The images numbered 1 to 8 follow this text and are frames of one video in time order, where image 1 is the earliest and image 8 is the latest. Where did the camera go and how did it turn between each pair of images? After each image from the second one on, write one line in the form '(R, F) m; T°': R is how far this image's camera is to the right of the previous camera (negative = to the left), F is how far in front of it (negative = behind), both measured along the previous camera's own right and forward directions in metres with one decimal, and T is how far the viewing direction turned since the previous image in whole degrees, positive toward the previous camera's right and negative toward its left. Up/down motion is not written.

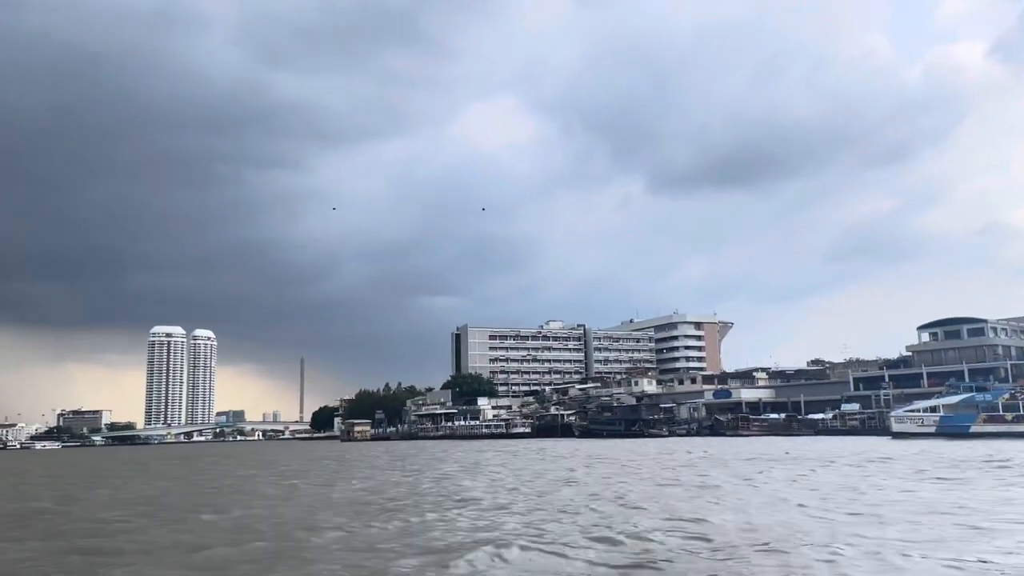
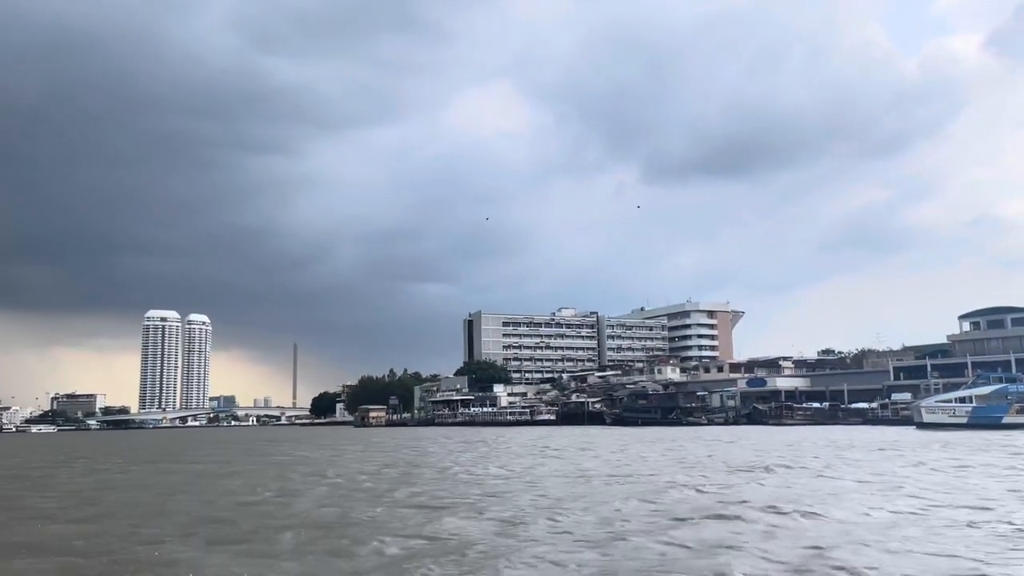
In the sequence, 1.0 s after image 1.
(-4.9, +1.8) m; +1°
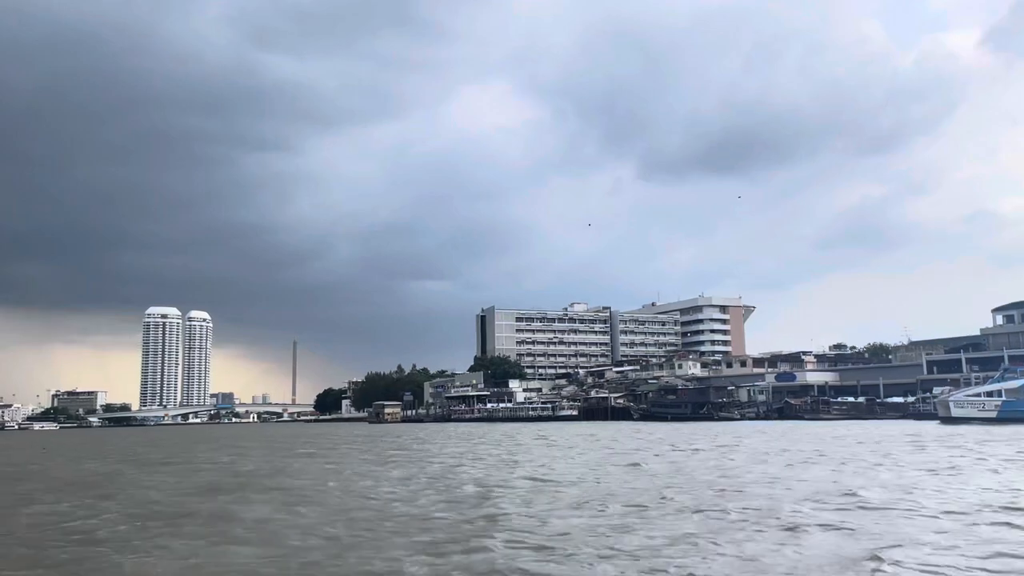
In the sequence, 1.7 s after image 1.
(-3.5, +1.1) m; 0°
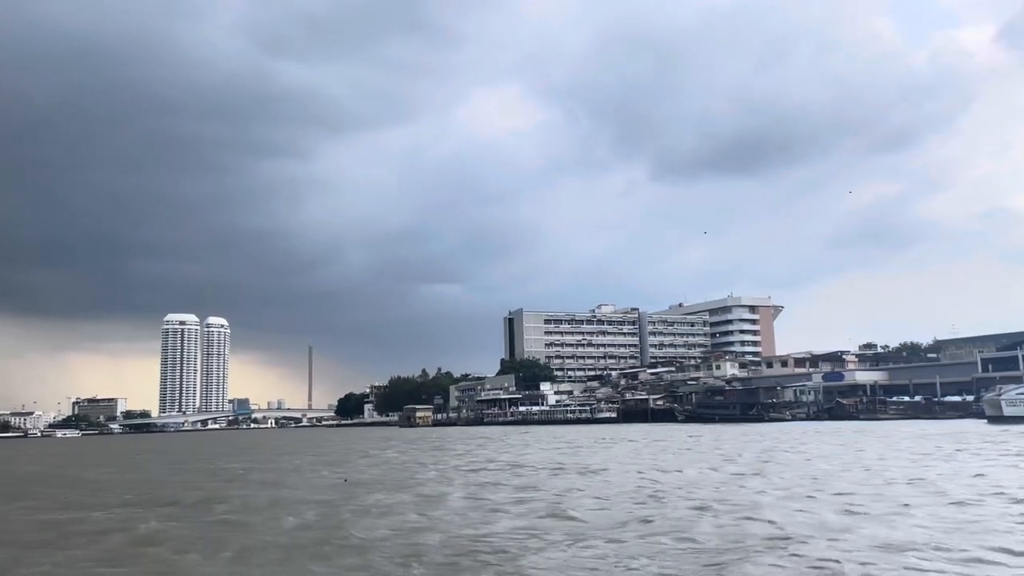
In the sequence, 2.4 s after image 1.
(-3.4, +1.2) m; -1°
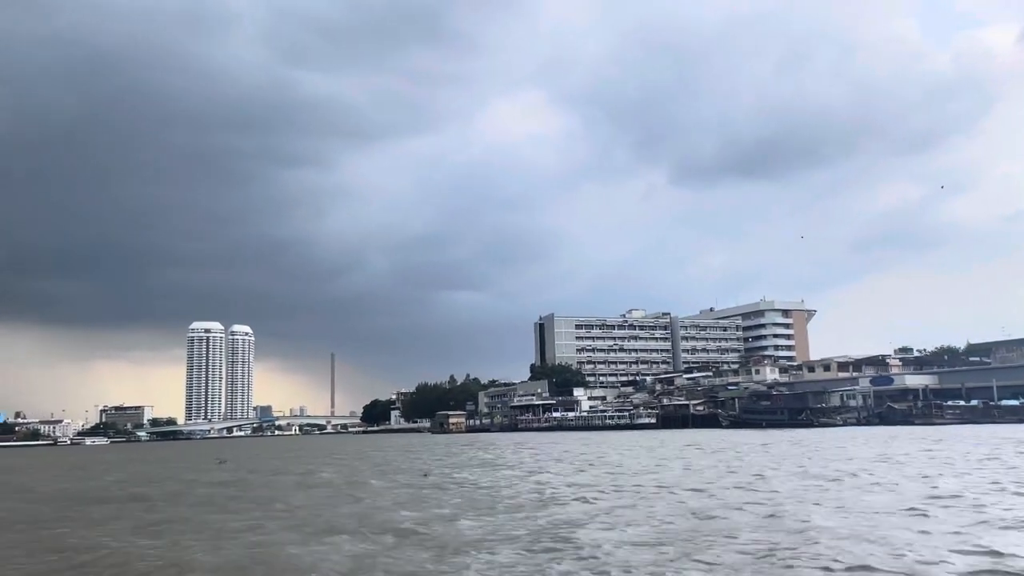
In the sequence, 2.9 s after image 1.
(-2.4, +1.1) m; -1°
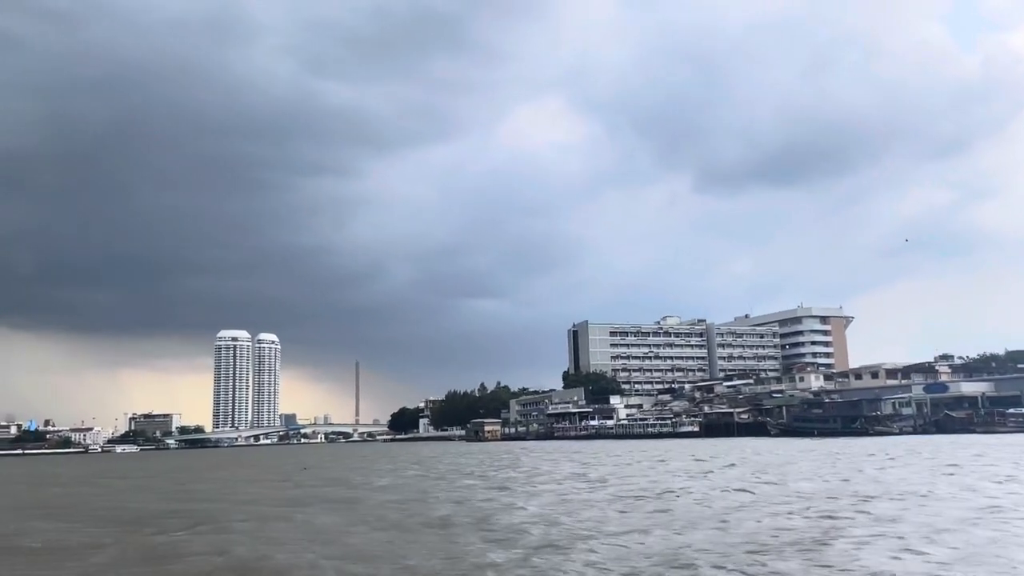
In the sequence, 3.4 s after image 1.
(-2.5, +1.1) m; -2°
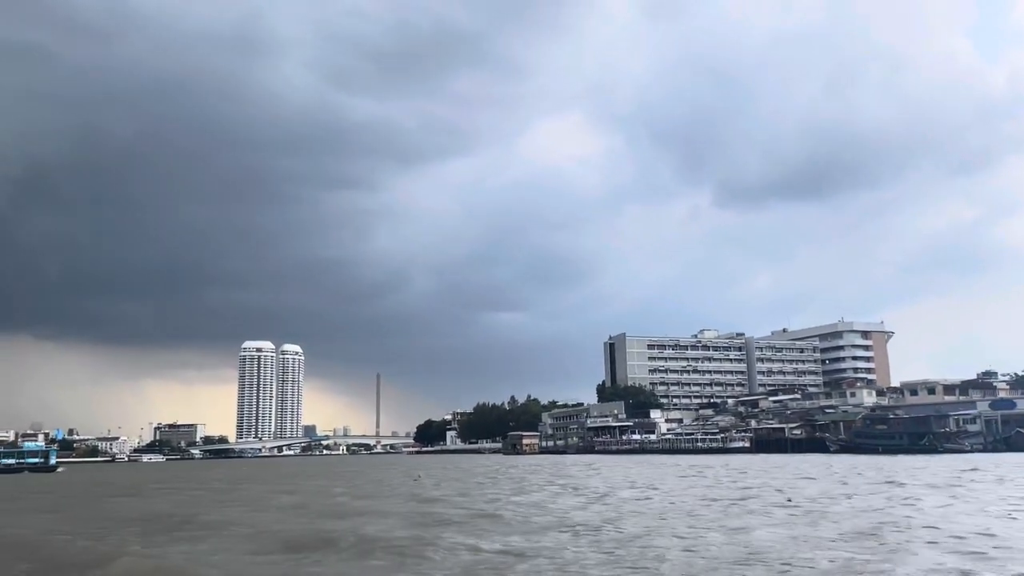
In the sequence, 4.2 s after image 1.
(-3.7, +1.6) m; -1°
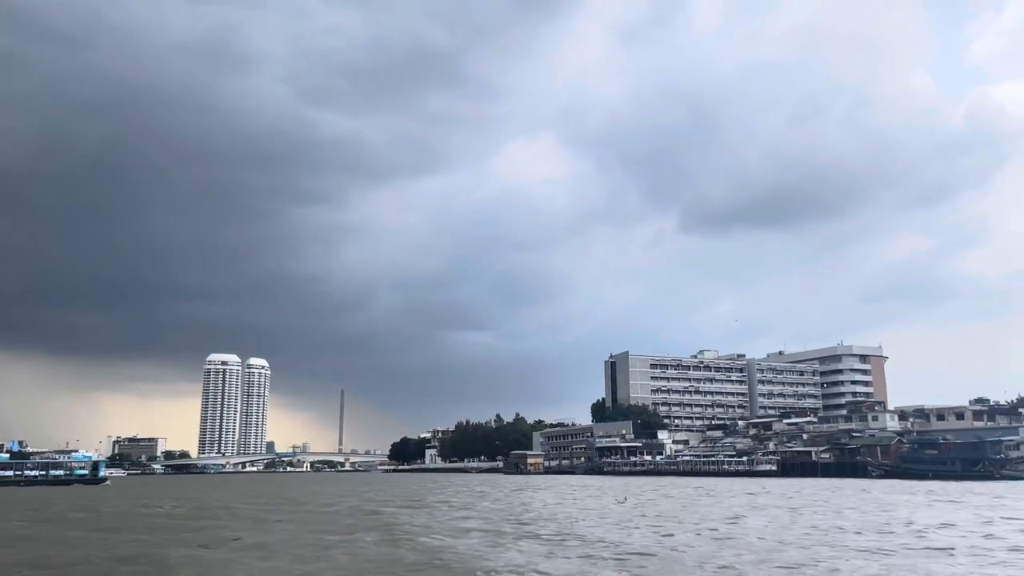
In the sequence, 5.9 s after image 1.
(-7.6, +4.2) m; +2°
